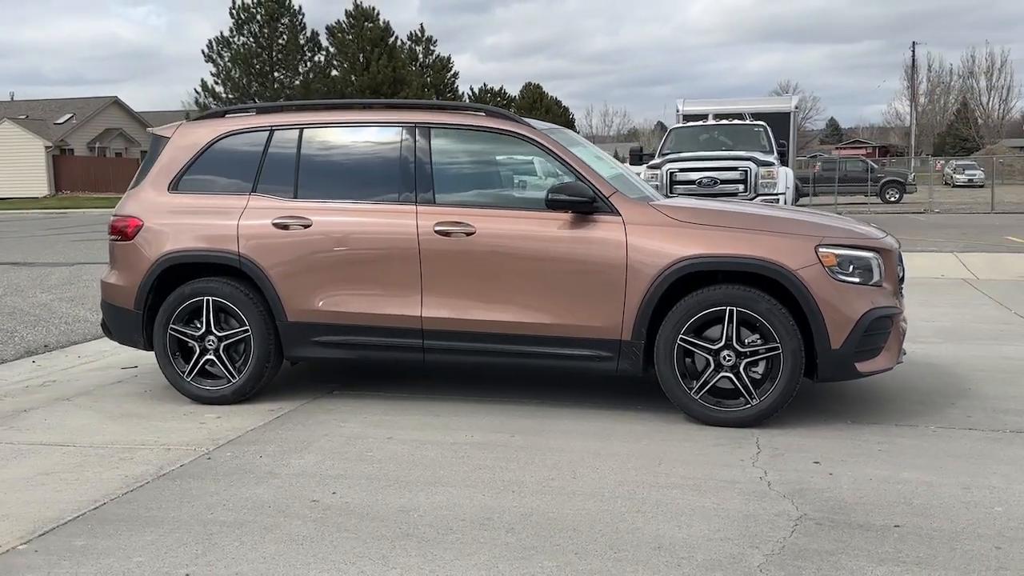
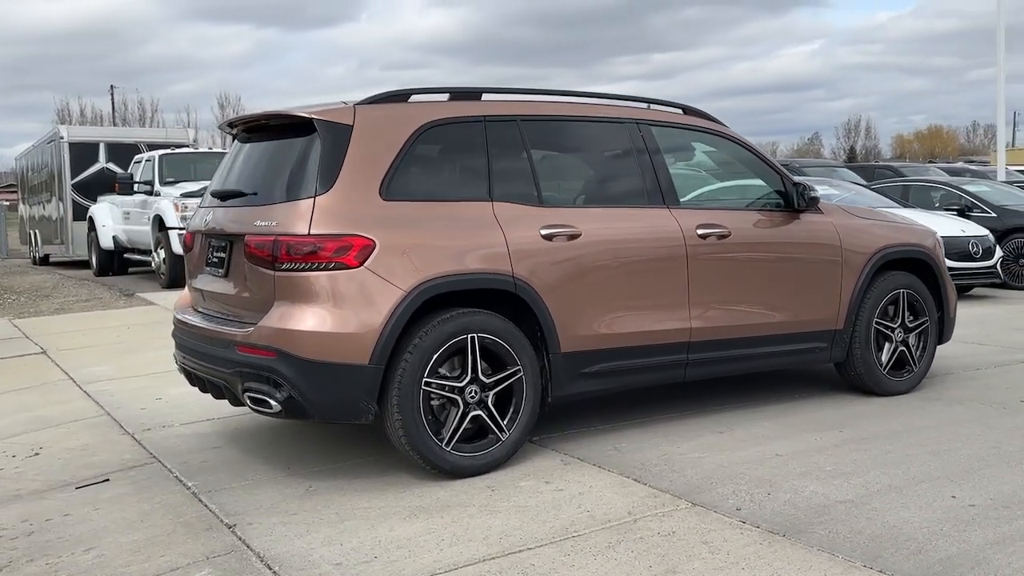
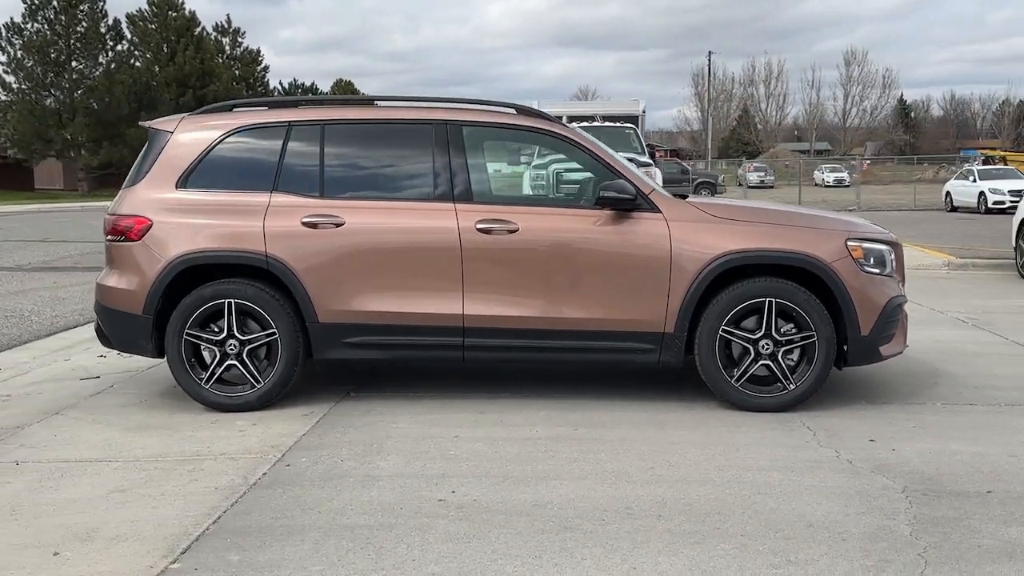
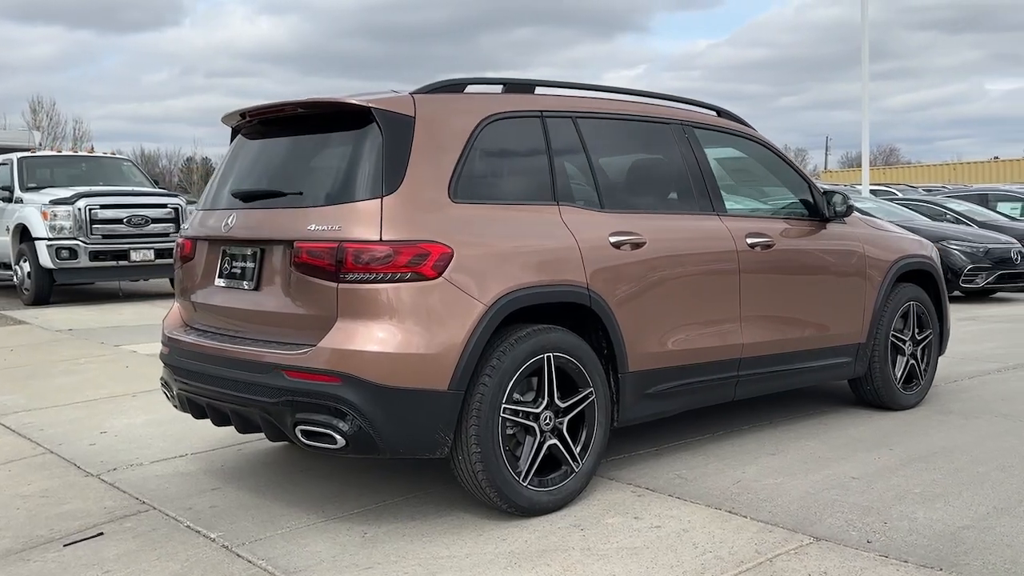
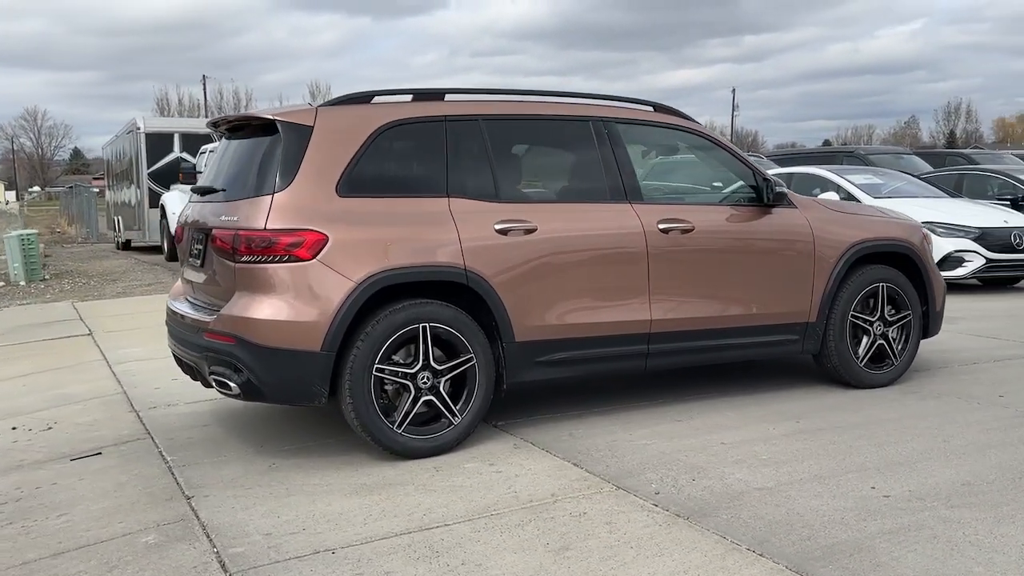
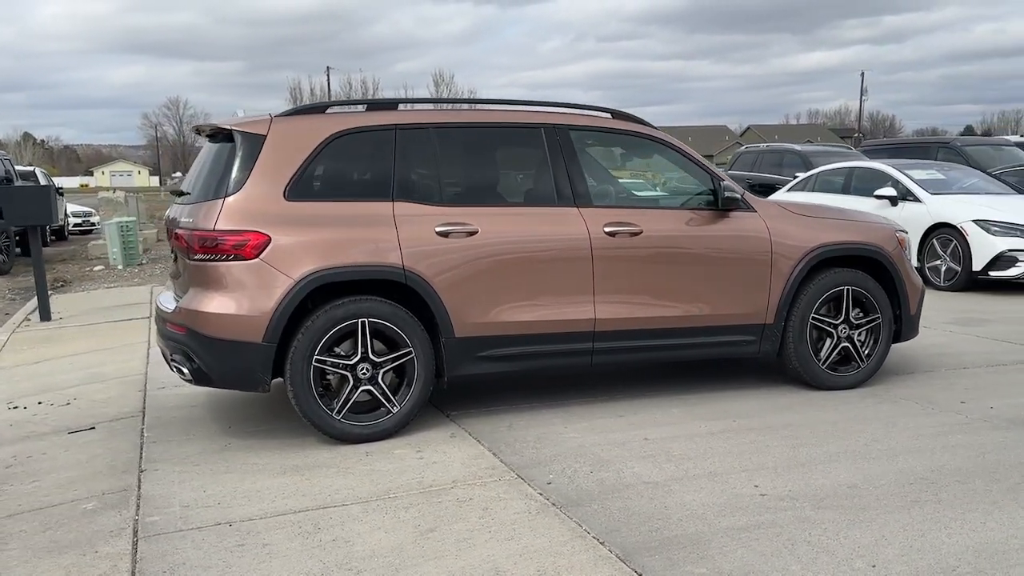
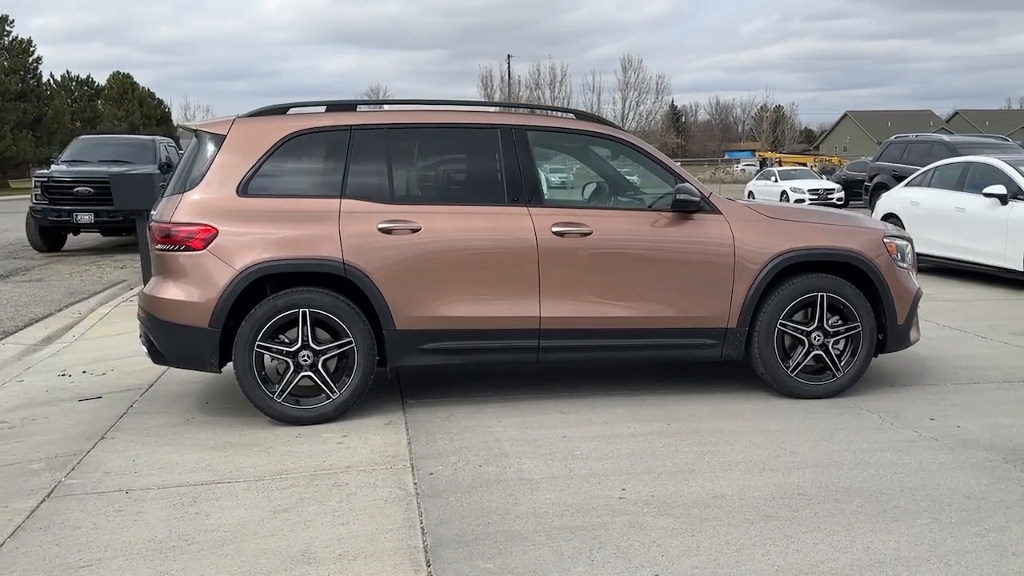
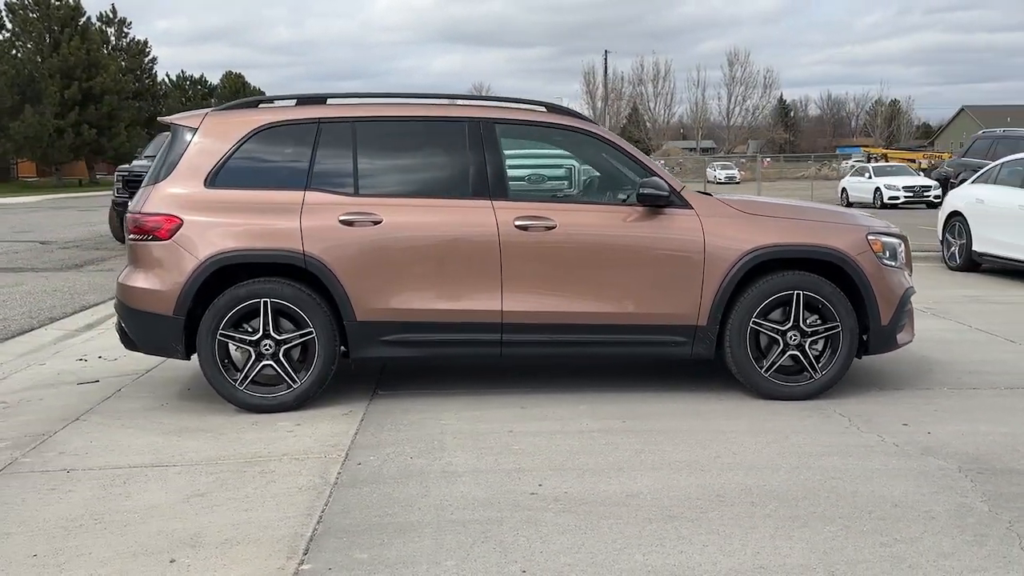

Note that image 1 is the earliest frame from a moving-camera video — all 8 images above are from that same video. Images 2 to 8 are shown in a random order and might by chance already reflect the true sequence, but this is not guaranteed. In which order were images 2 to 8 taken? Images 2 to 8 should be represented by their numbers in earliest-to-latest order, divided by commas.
3, 8, 7, 6, 5, 2, 4
